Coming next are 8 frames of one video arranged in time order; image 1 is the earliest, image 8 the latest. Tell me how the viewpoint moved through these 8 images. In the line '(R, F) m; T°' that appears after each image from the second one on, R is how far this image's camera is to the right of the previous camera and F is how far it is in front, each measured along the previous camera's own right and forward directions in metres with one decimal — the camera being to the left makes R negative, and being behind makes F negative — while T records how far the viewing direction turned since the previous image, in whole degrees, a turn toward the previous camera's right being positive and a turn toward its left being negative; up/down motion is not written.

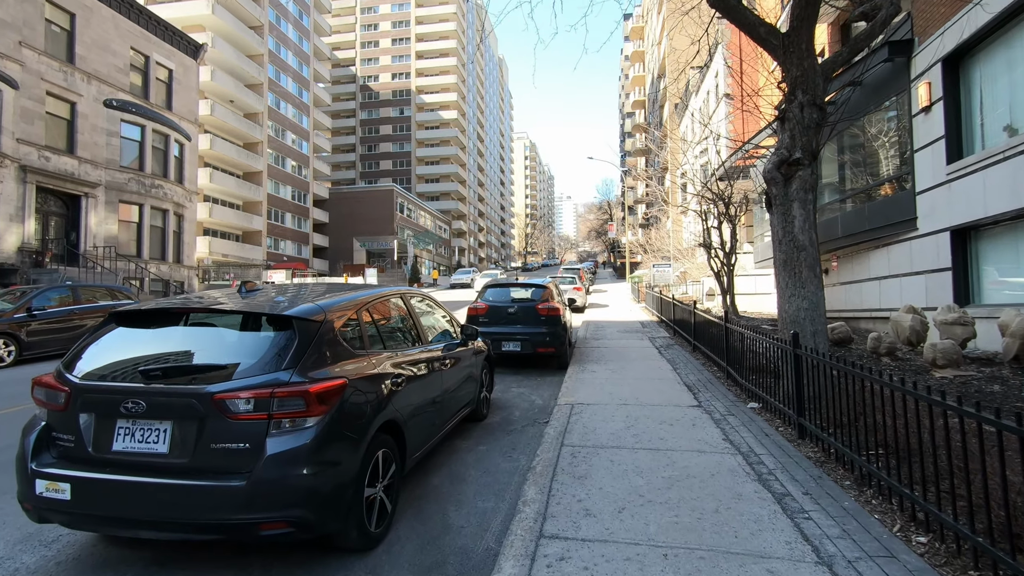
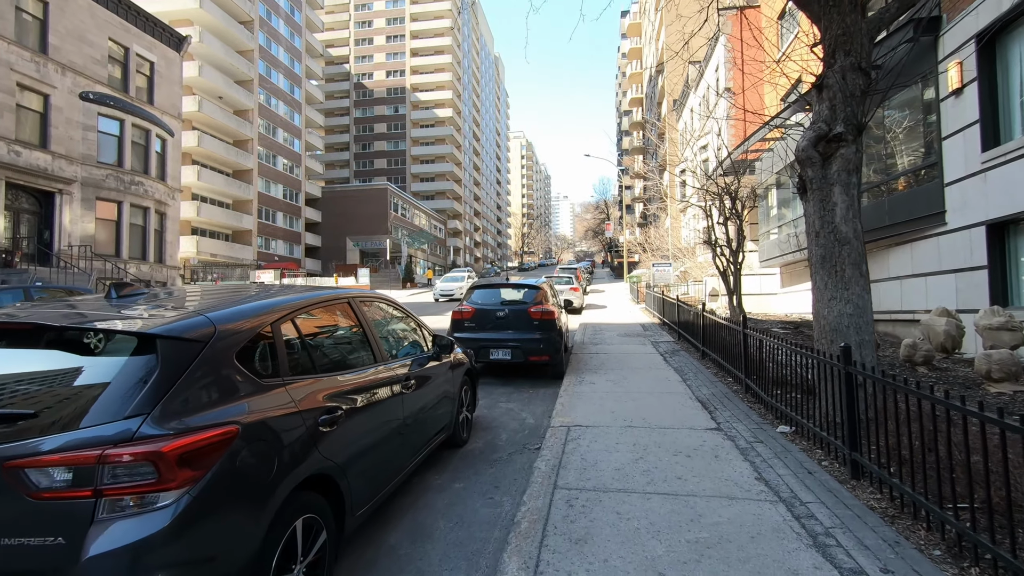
(+0.1, +0.9) m; 0°
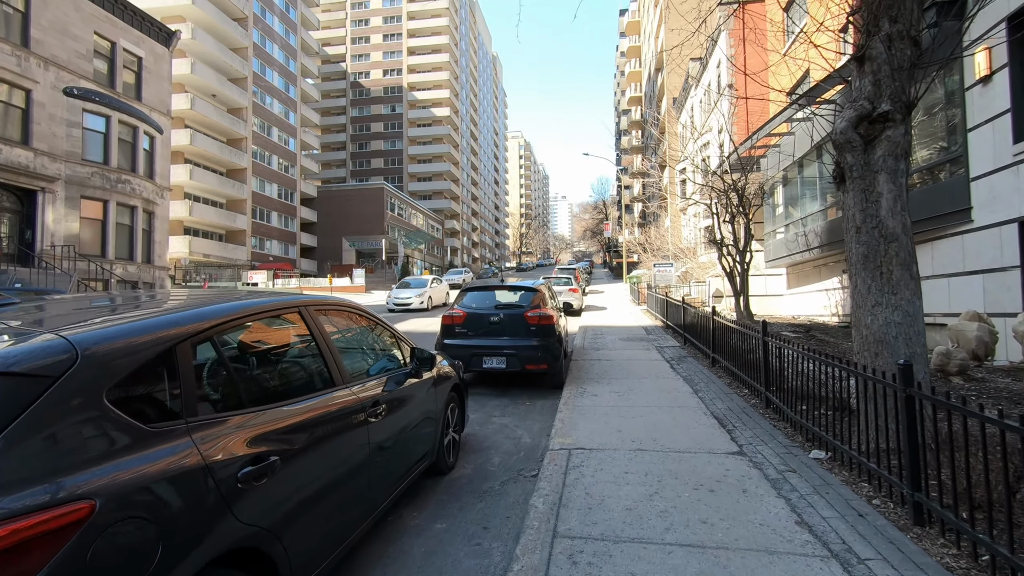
(0.0, +0.6) m; 0°
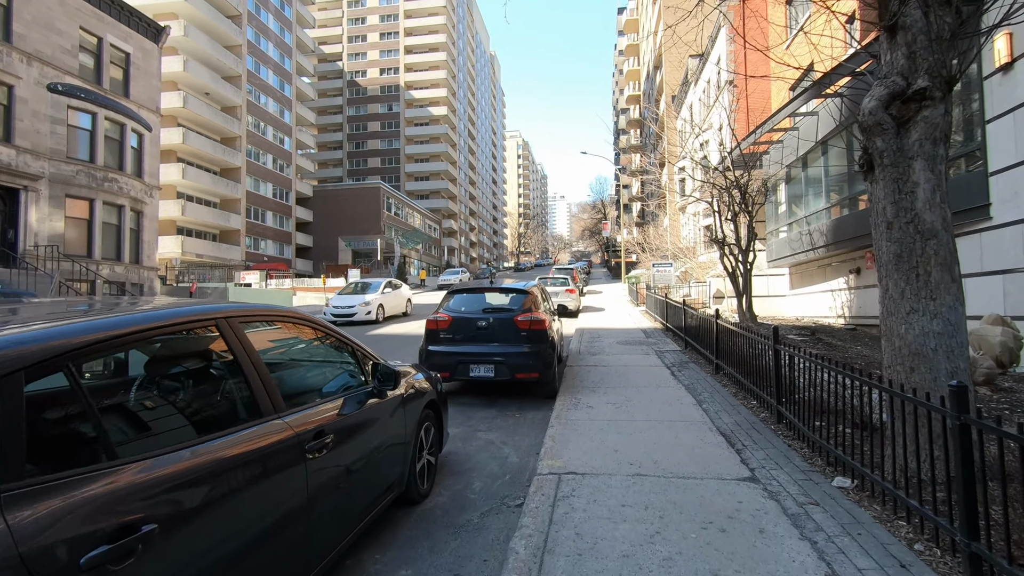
(+0.1, +0.5) m; 0°
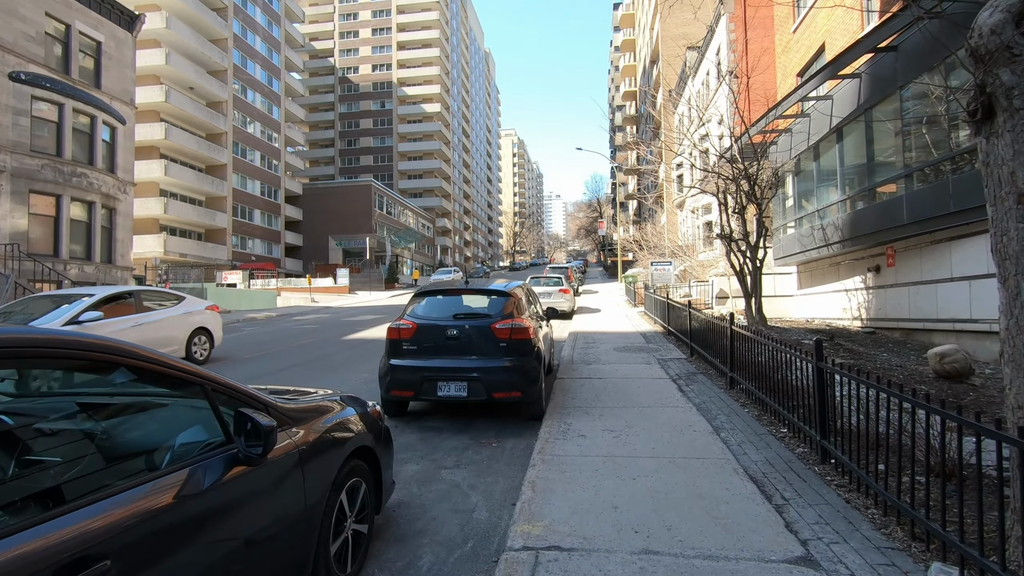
(+0.2, +1.1) m; 0°
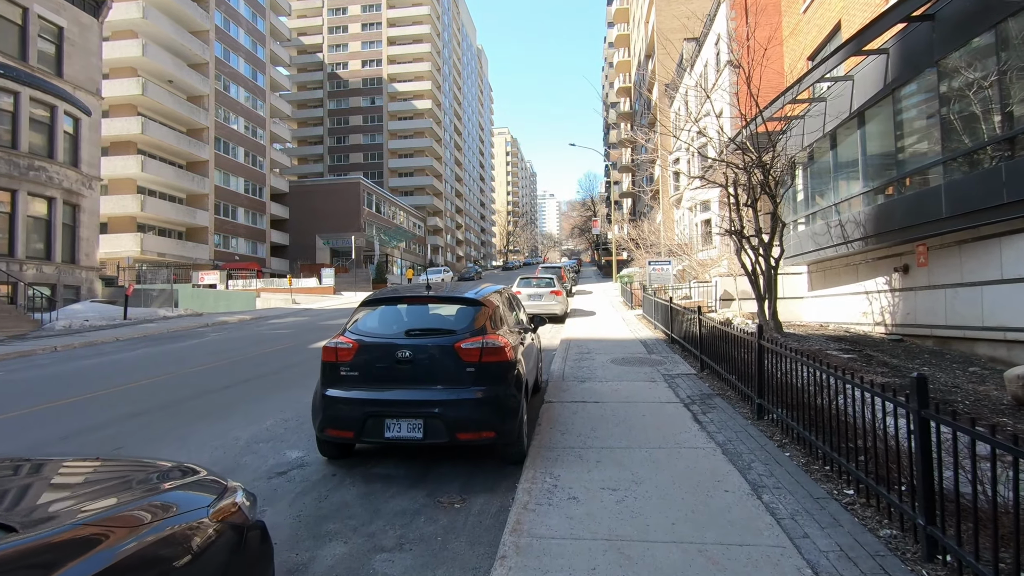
(+0.2, +1.3) m; +1°
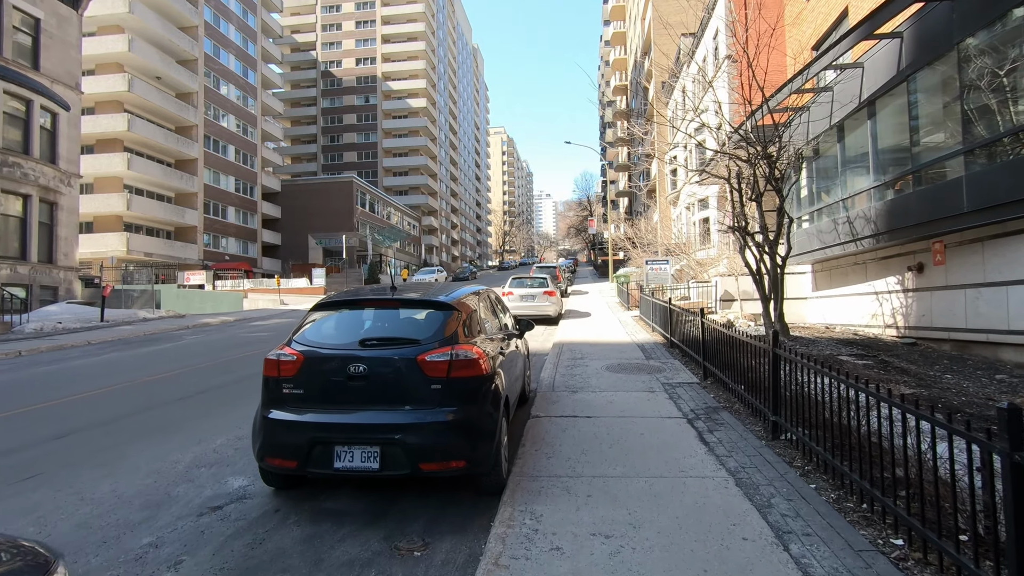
(+0.1, +0.7) m; 0°
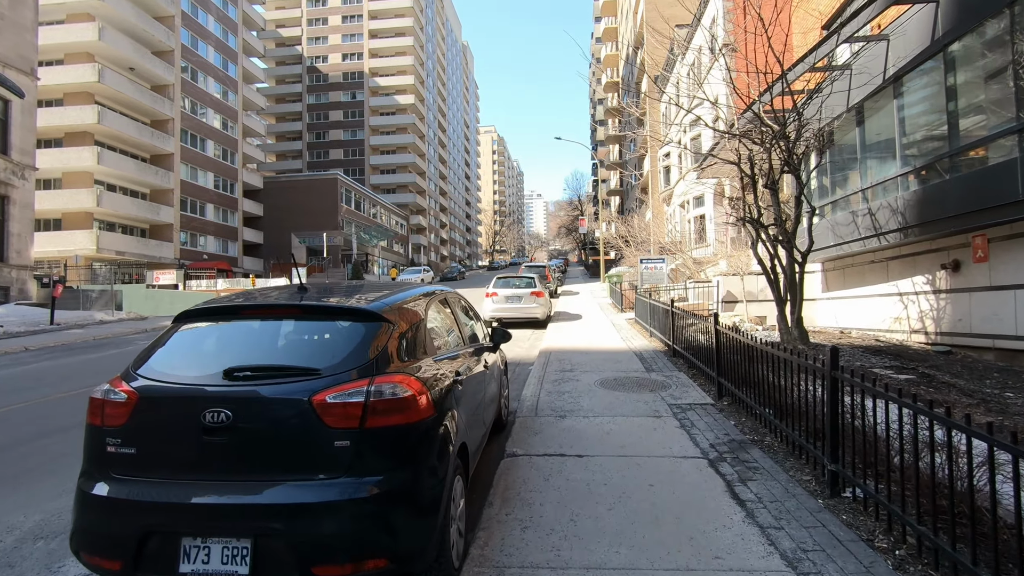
(+0.2, +1.2) m; +1°
